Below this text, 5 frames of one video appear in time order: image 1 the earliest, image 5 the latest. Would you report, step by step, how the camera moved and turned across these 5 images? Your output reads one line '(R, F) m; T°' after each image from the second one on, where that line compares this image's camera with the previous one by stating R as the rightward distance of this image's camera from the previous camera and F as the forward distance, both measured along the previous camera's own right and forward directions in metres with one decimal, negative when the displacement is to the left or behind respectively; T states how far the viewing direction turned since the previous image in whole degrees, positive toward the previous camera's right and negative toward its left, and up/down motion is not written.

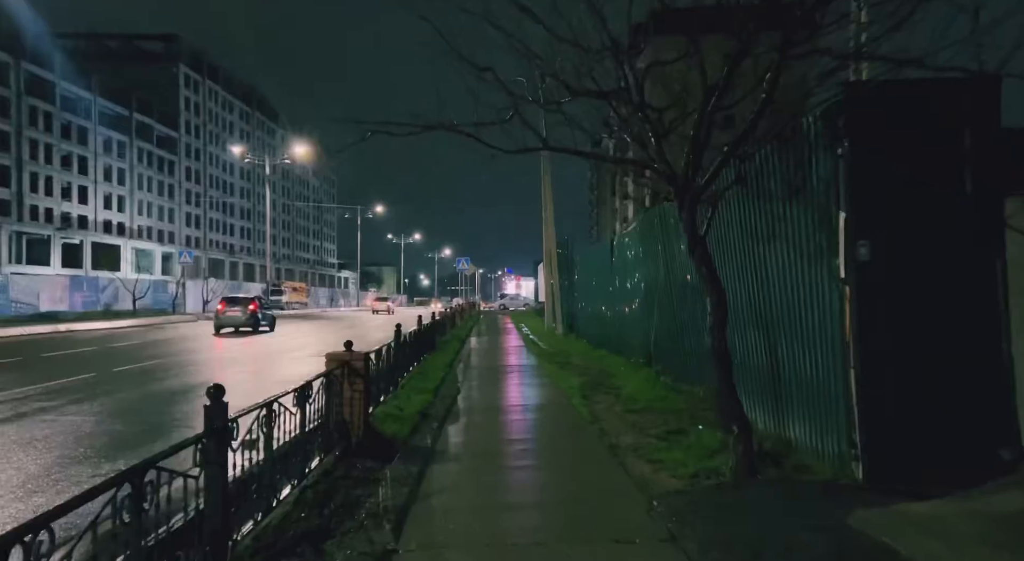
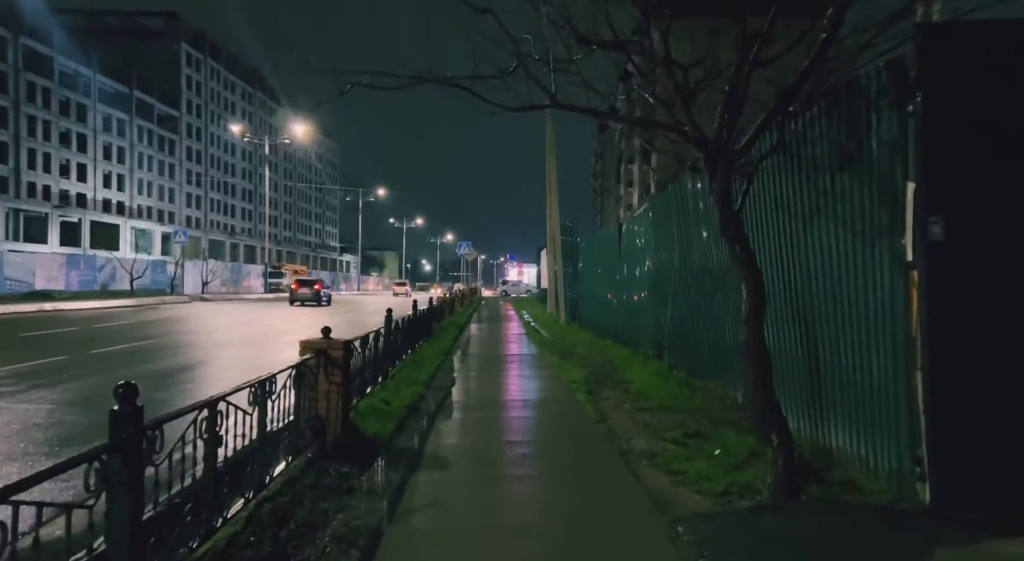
(0.0, +0.9) m; 0°
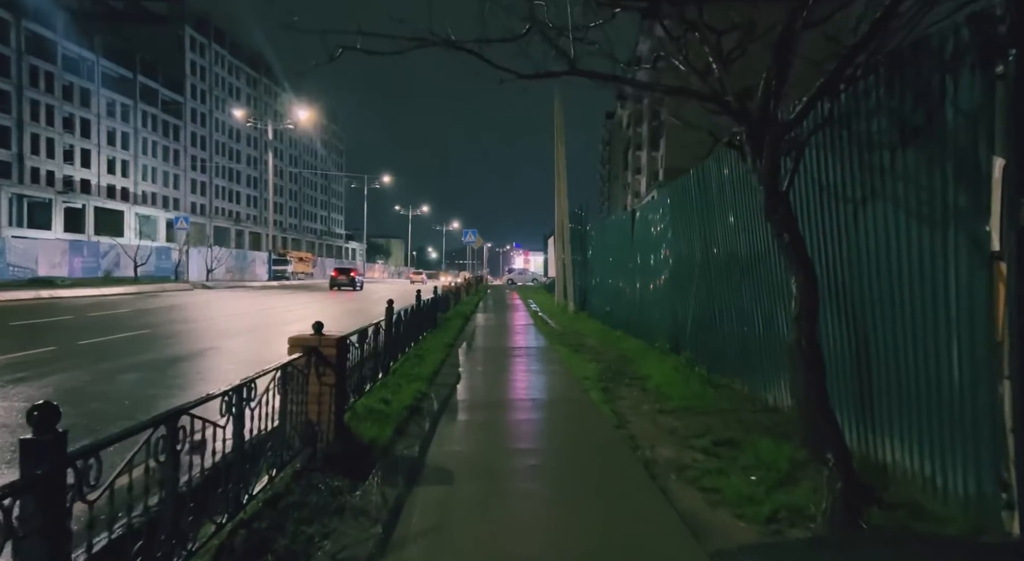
(-0.1, +0.7) m; 0°
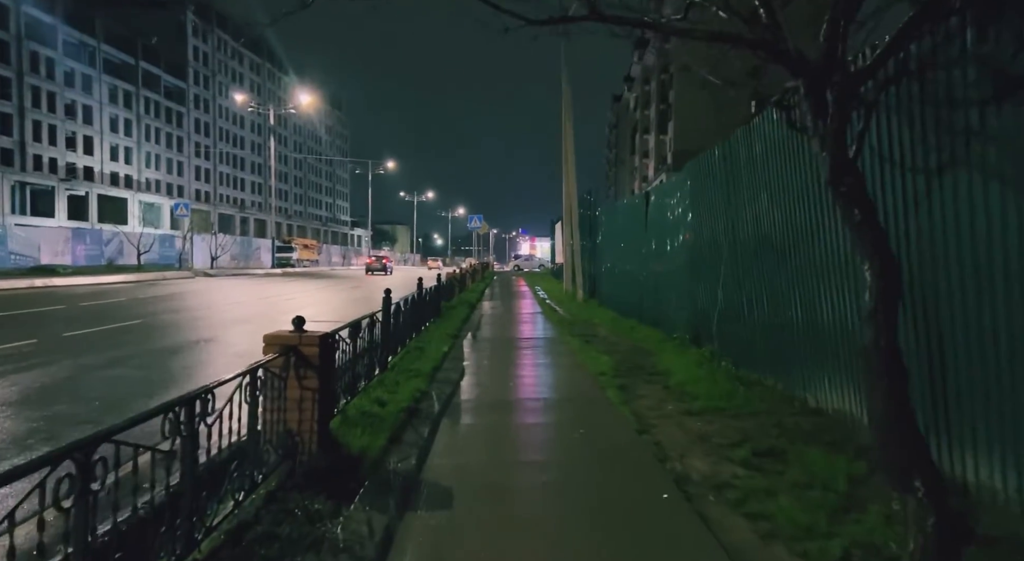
(0.0, +0.8) m; -1°
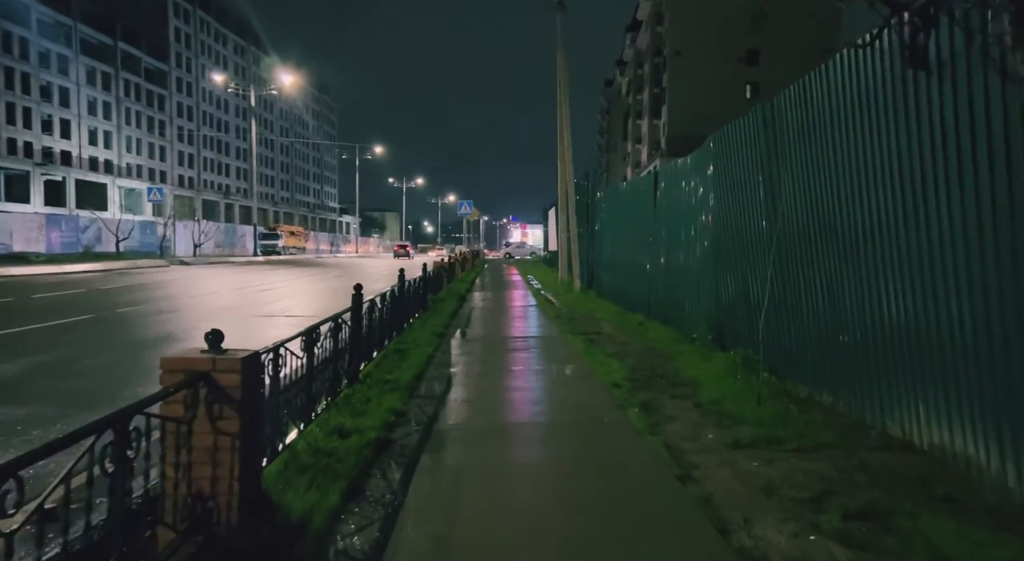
(-0.1, +1.5) m; +1°
